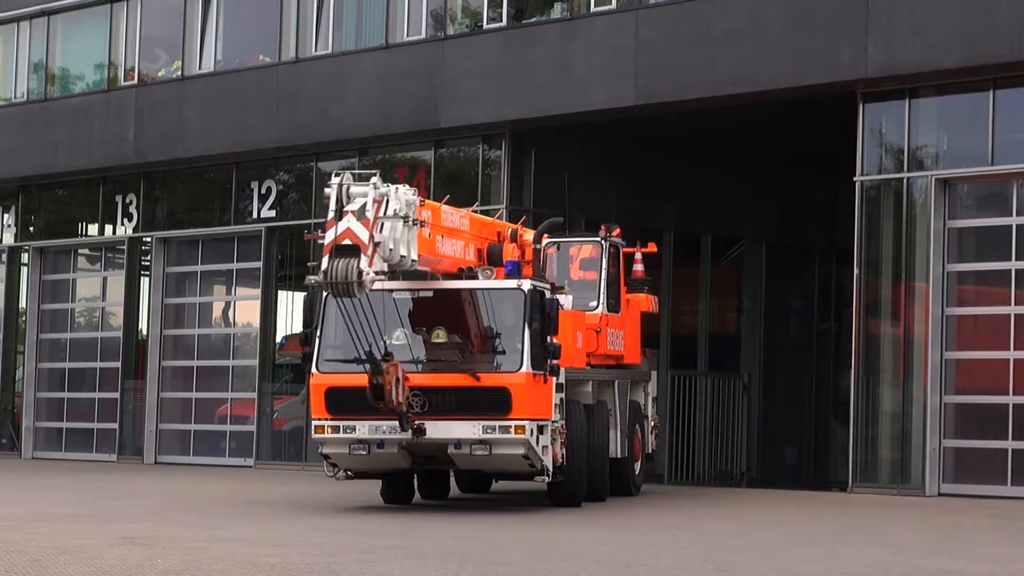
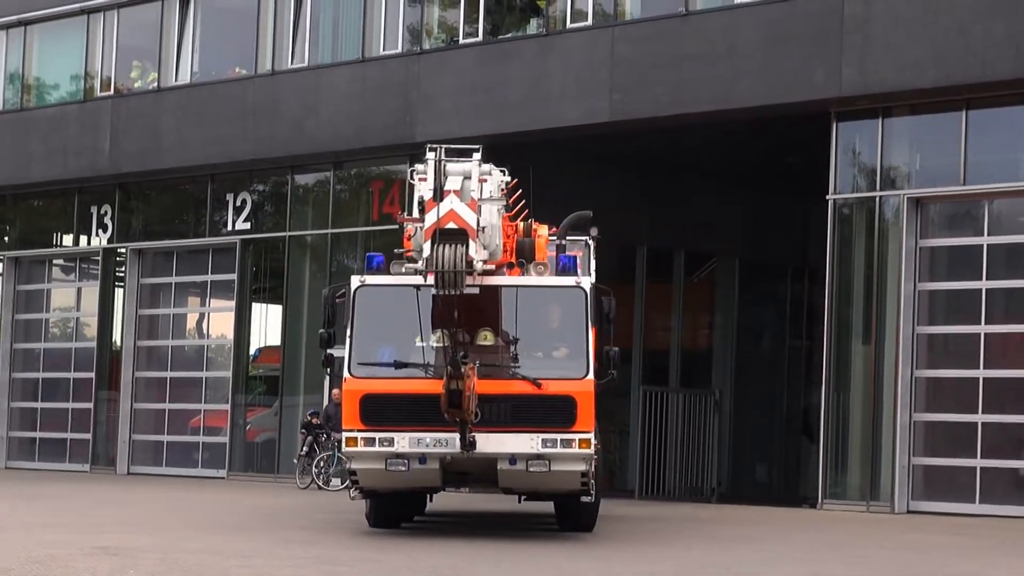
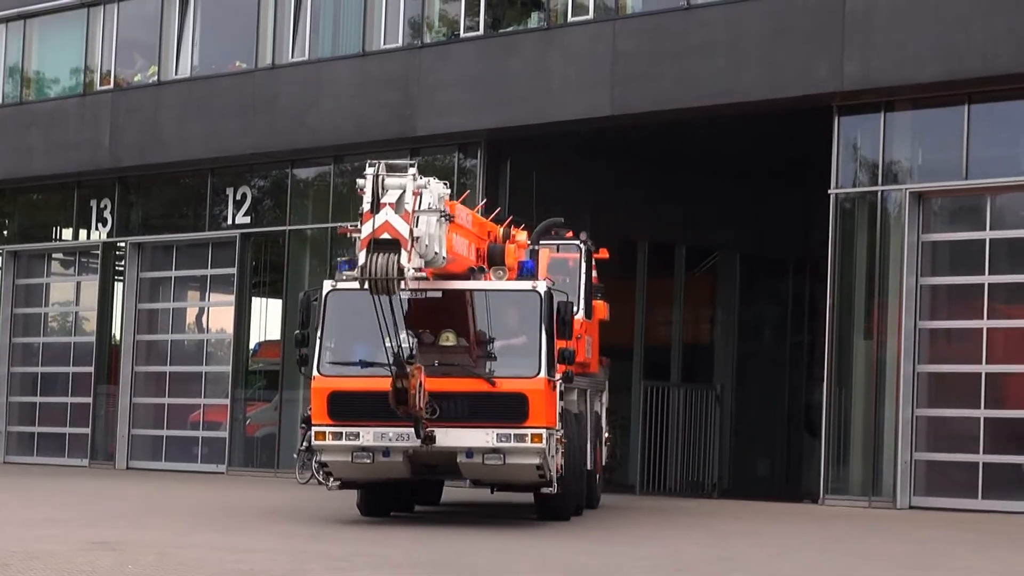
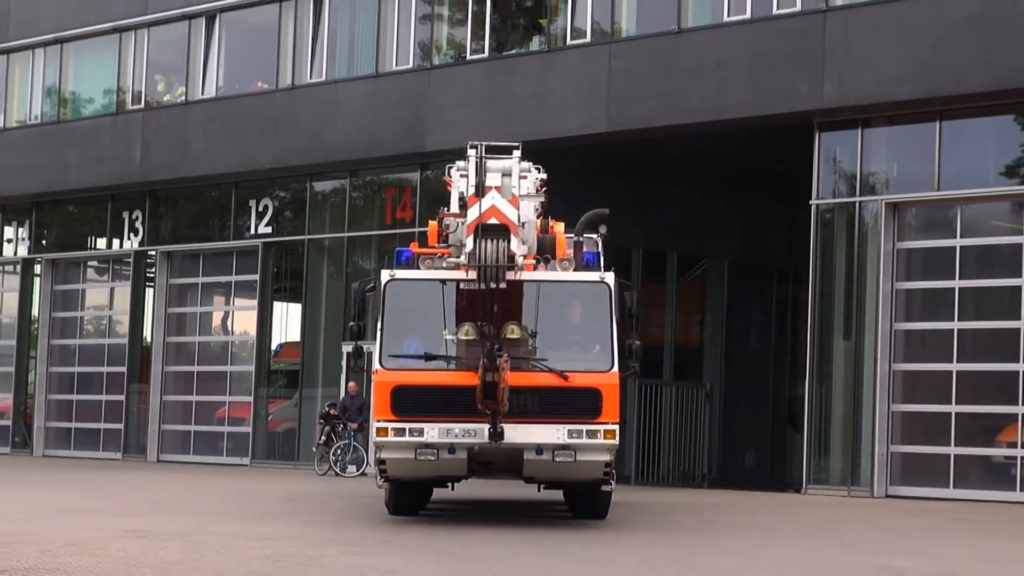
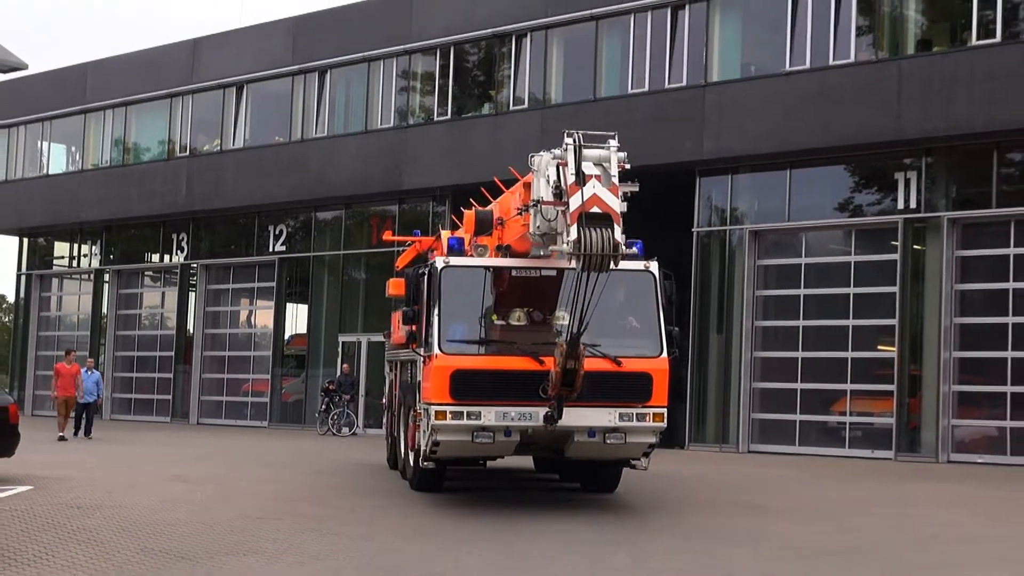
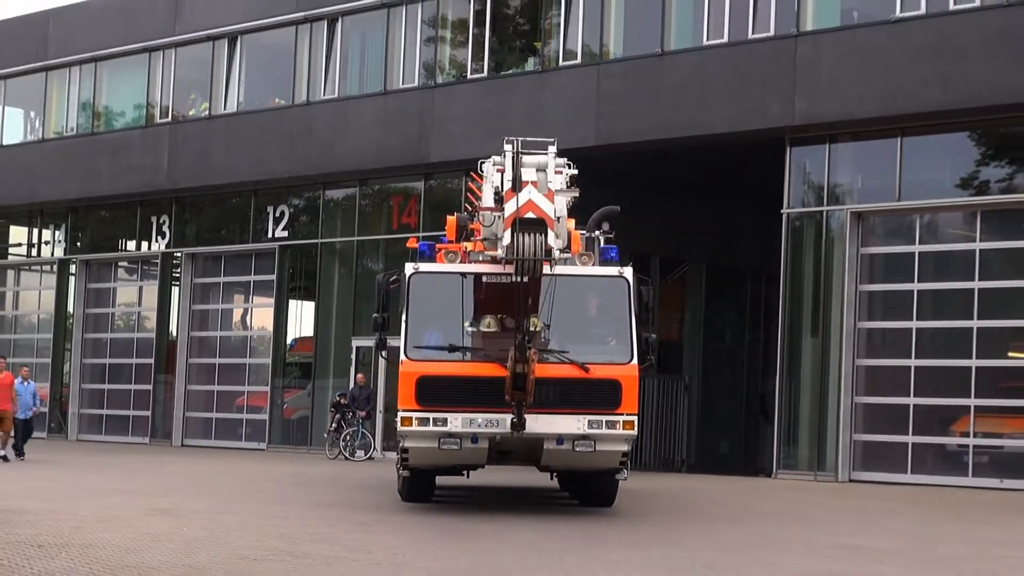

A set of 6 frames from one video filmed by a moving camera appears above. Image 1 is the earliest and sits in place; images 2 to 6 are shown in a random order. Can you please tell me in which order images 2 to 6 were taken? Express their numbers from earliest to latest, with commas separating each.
3, 2, 4, 6, 5
